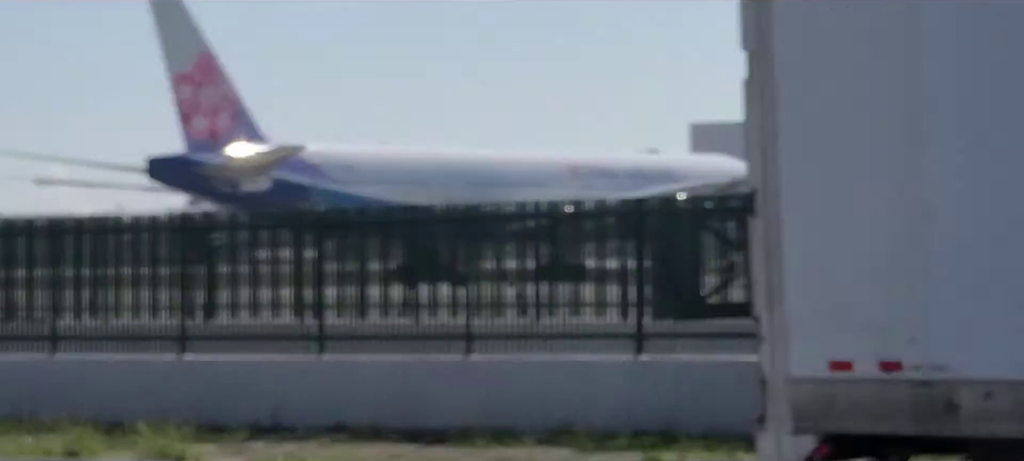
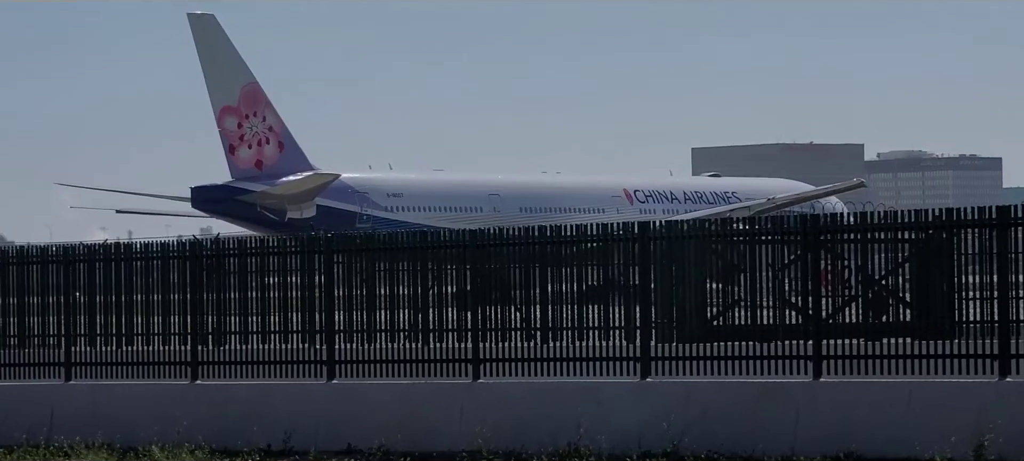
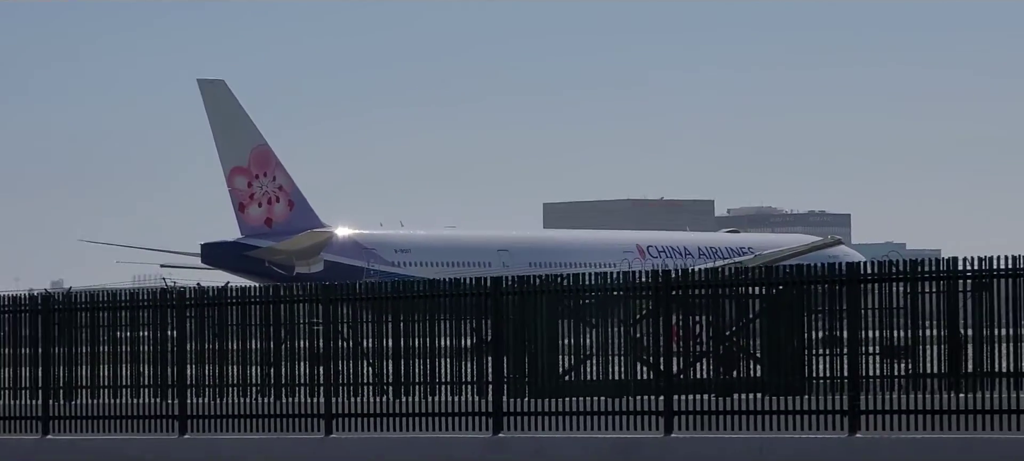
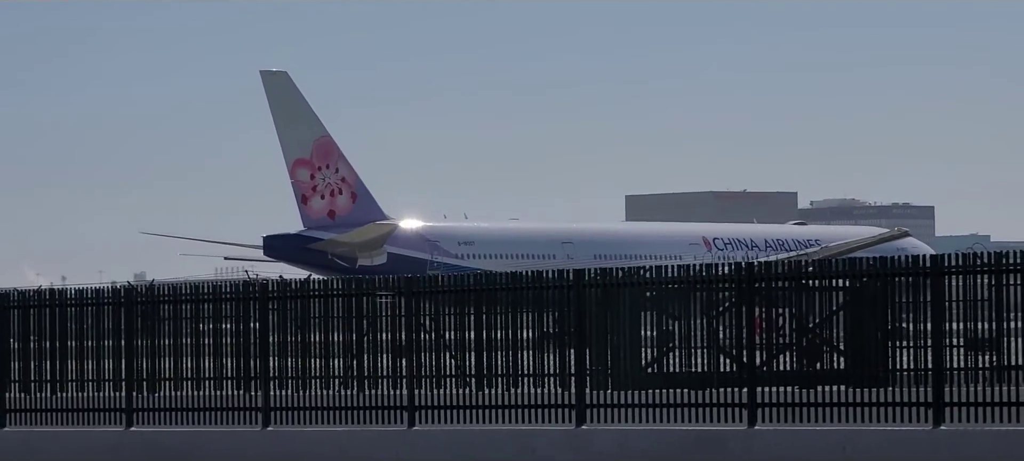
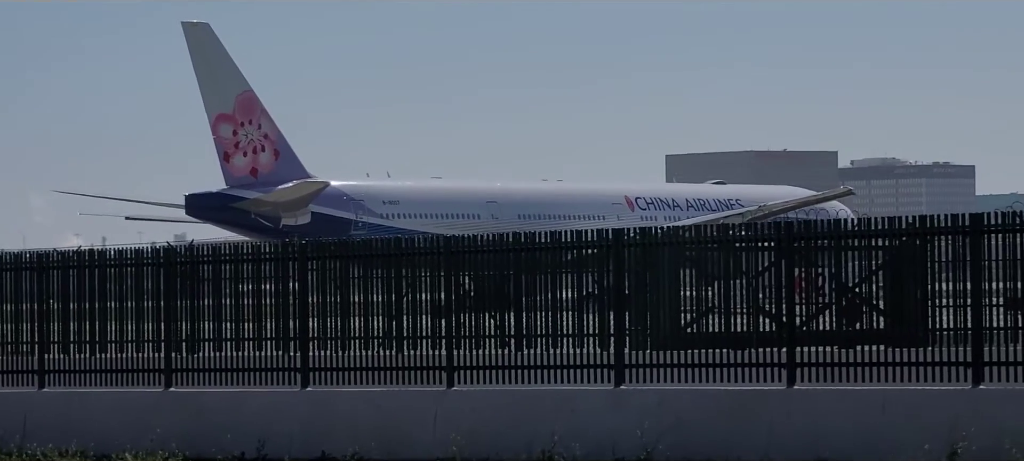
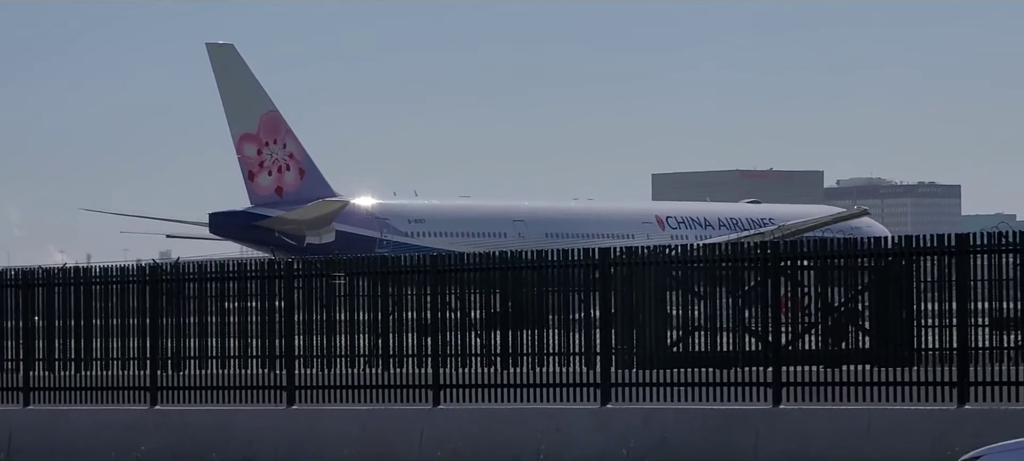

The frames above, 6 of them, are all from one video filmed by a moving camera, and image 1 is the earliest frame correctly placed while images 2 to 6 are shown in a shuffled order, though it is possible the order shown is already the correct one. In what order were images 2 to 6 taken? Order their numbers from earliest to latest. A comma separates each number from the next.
2, 5, 6, 4, 3
